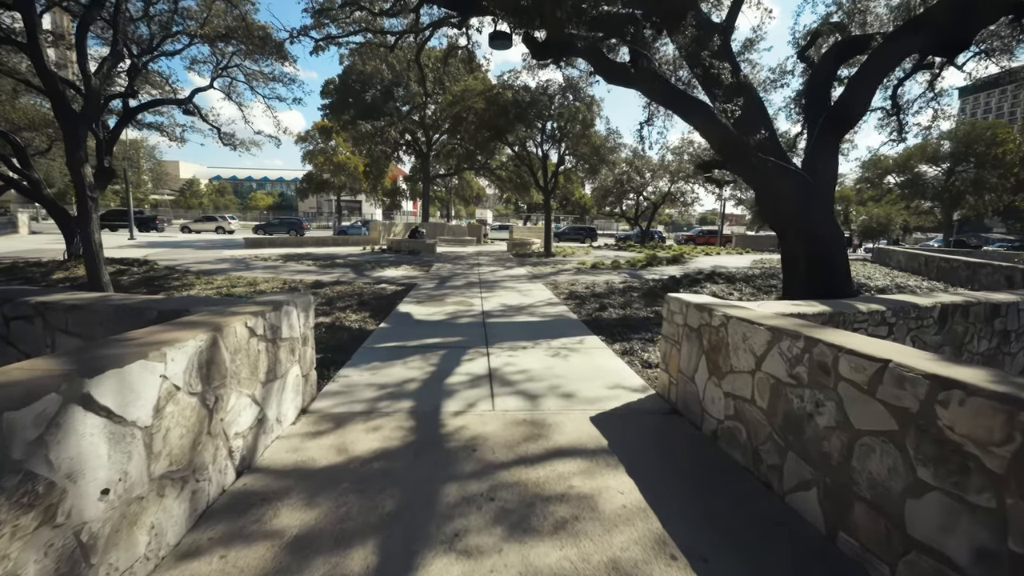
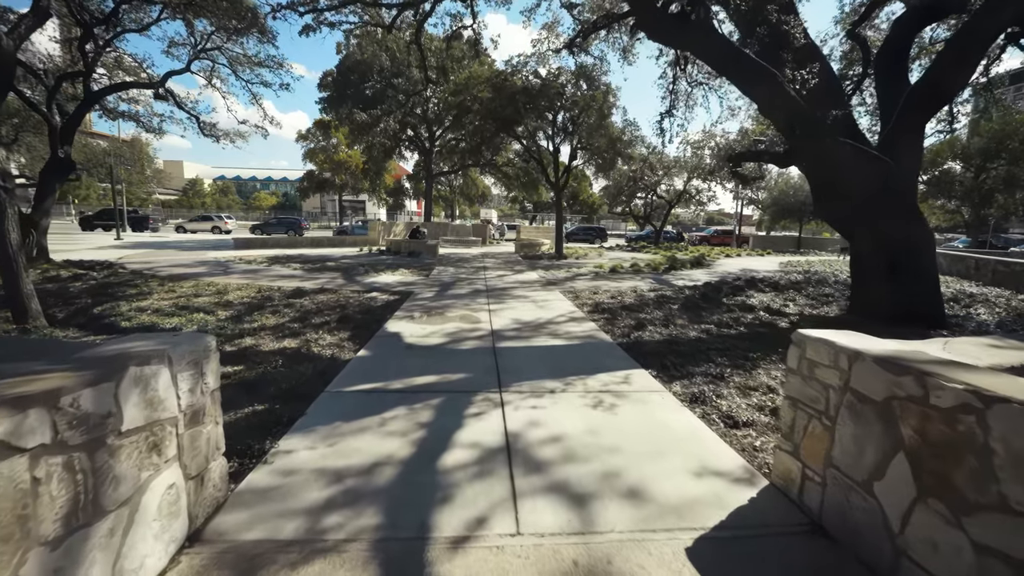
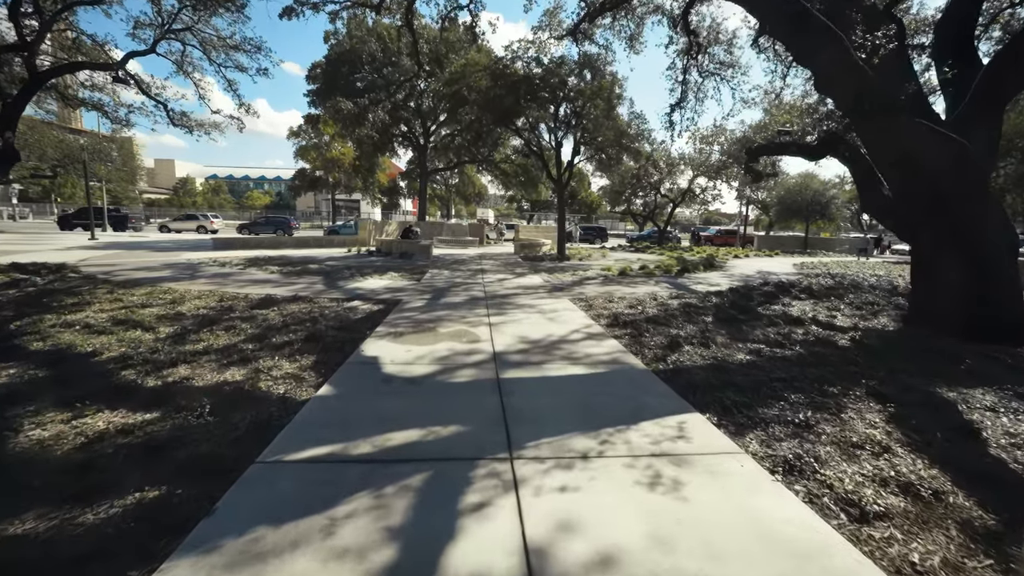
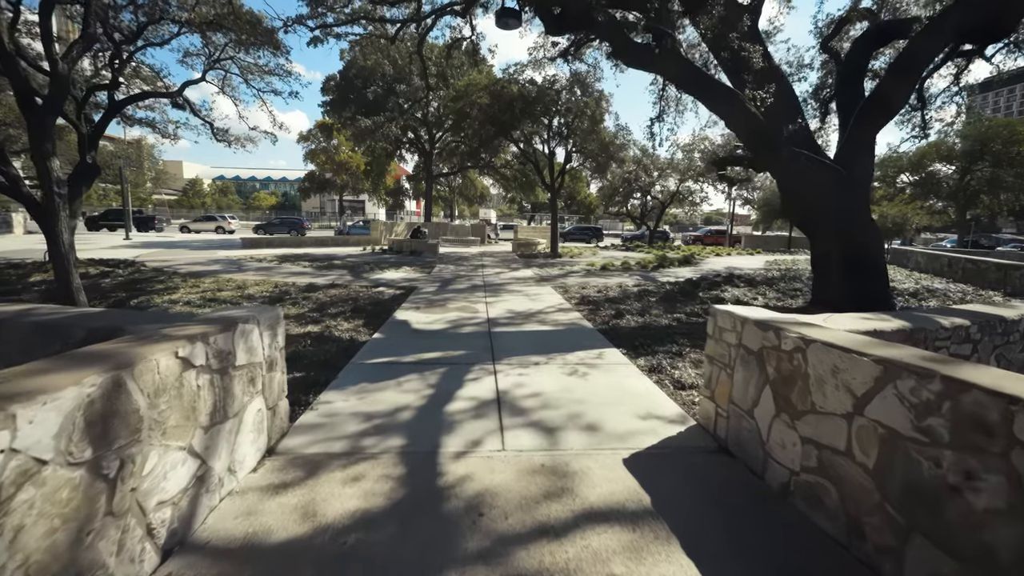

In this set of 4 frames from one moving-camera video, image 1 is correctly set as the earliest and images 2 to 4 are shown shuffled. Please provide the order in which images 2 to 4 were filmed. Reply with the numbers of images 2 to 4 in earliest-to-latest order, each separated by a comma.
4, 2, 3
